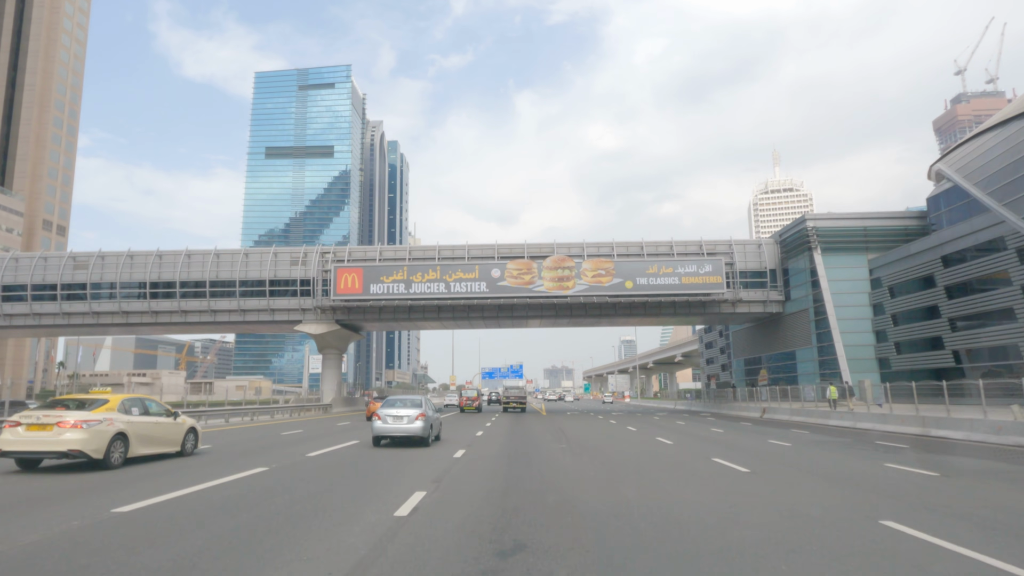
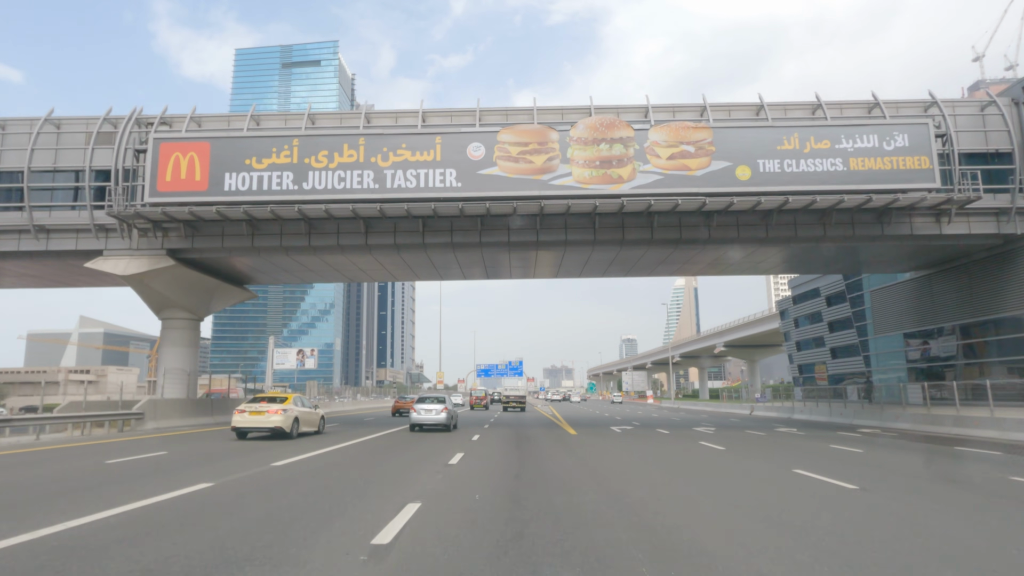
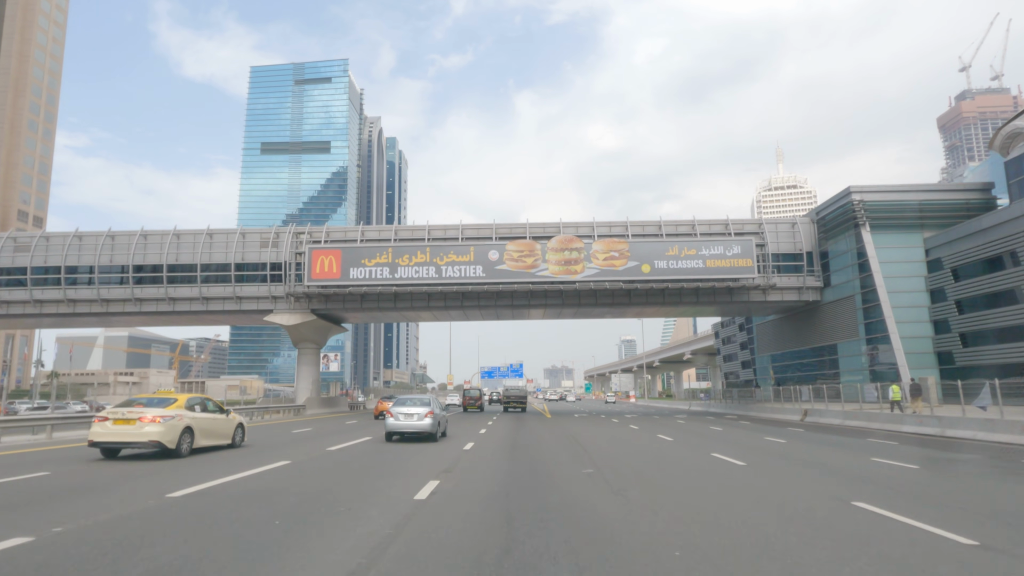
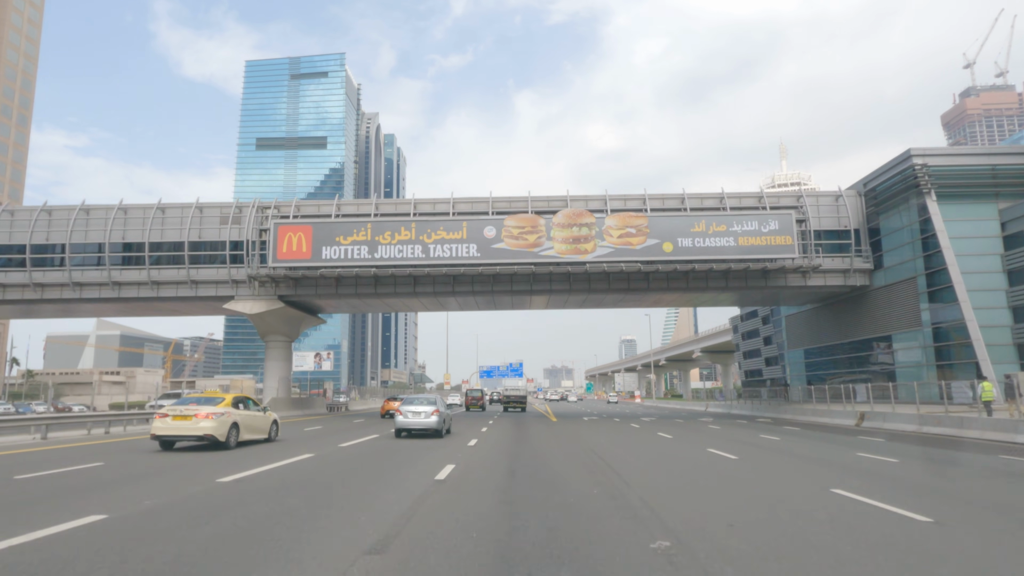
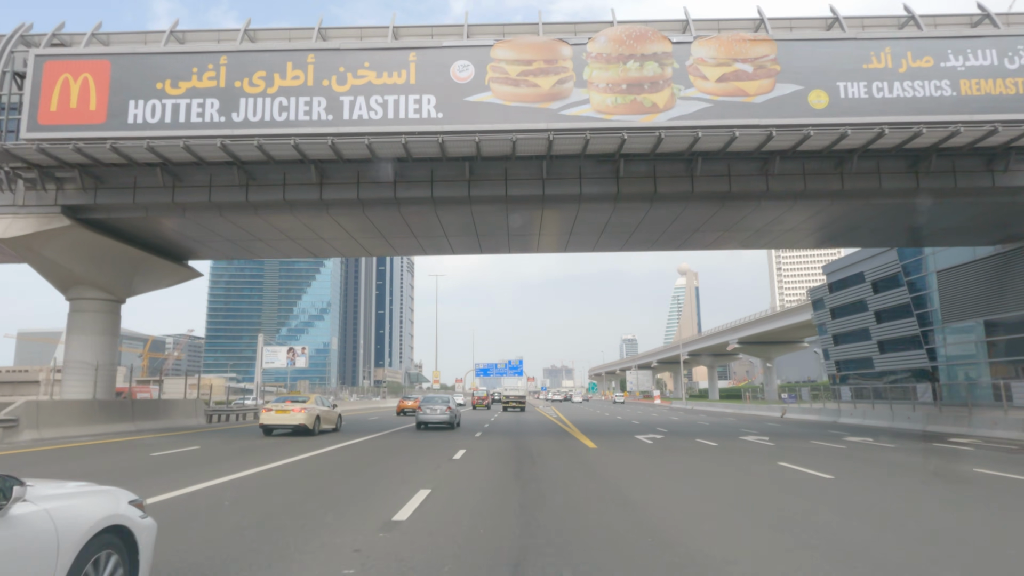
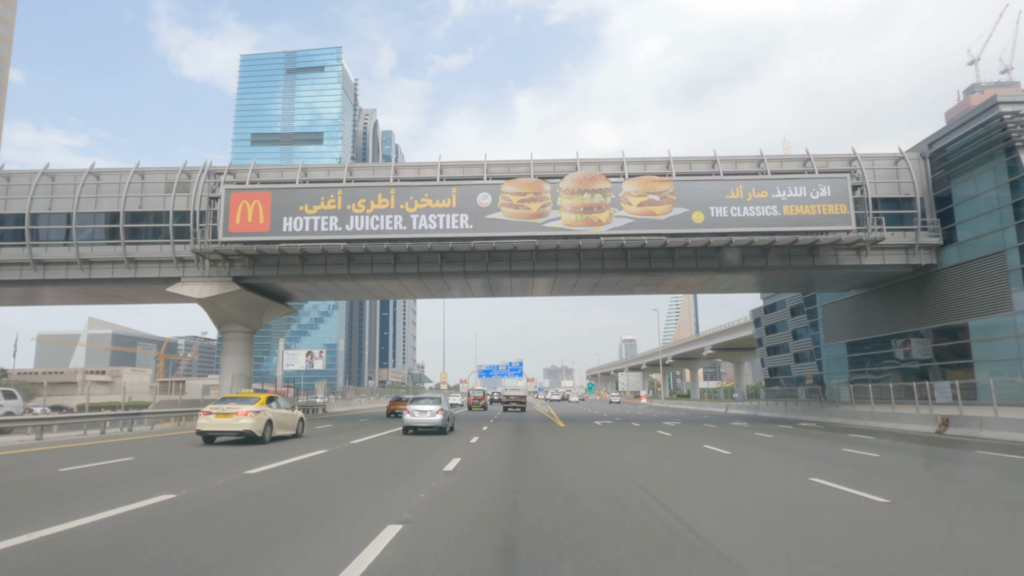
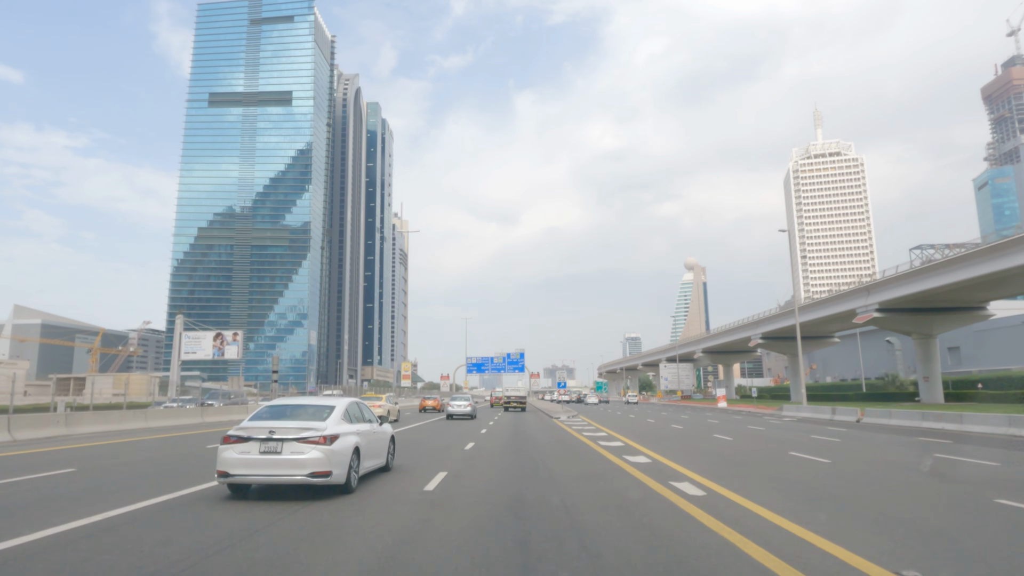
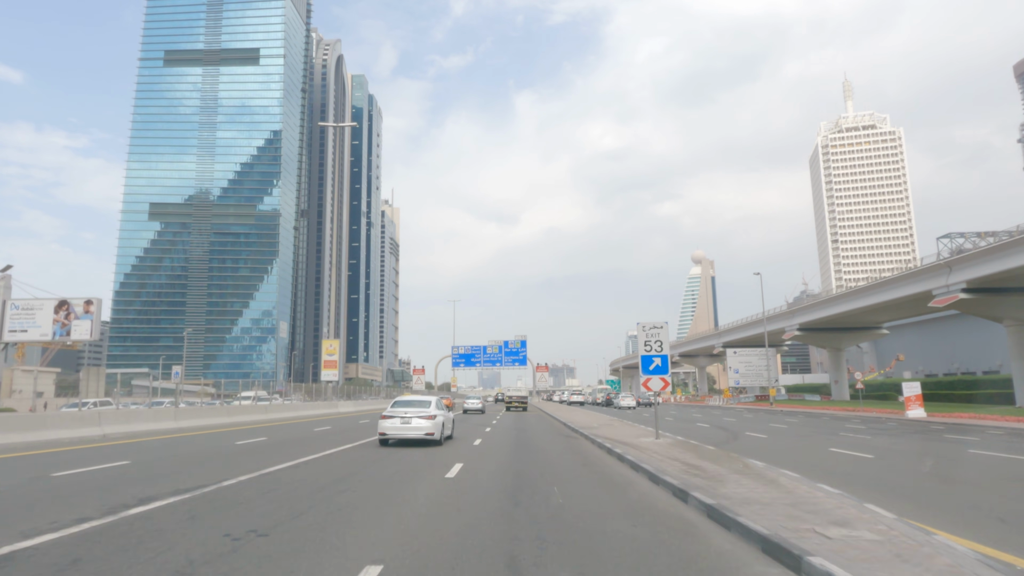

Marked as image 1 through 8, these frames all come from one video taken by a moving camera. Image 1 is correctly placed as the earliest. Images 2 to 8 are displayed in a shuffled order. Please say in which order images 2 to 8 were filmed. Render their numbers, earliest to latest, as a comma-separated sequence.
3, 4, 6, 2, 5, 7, 8
